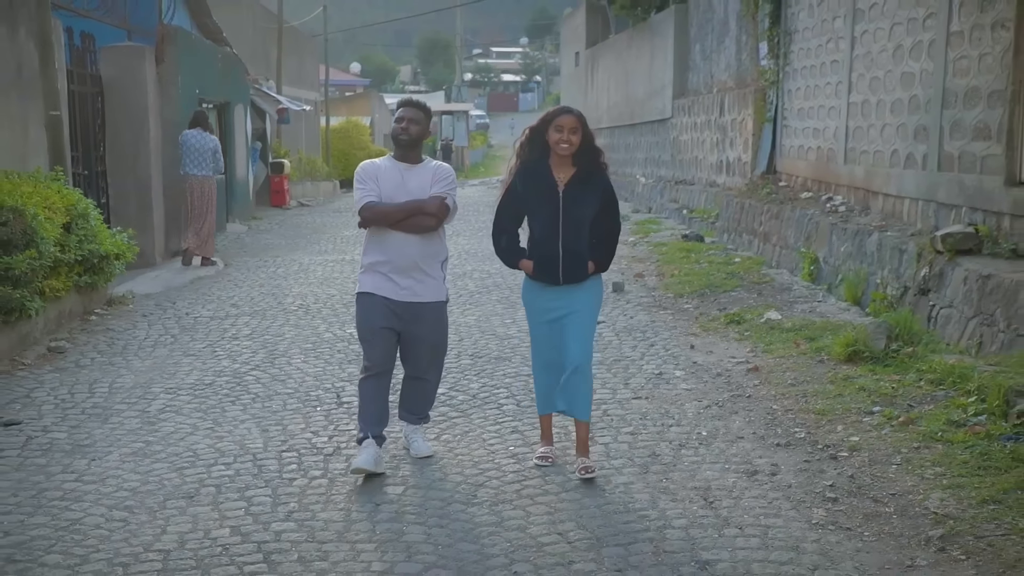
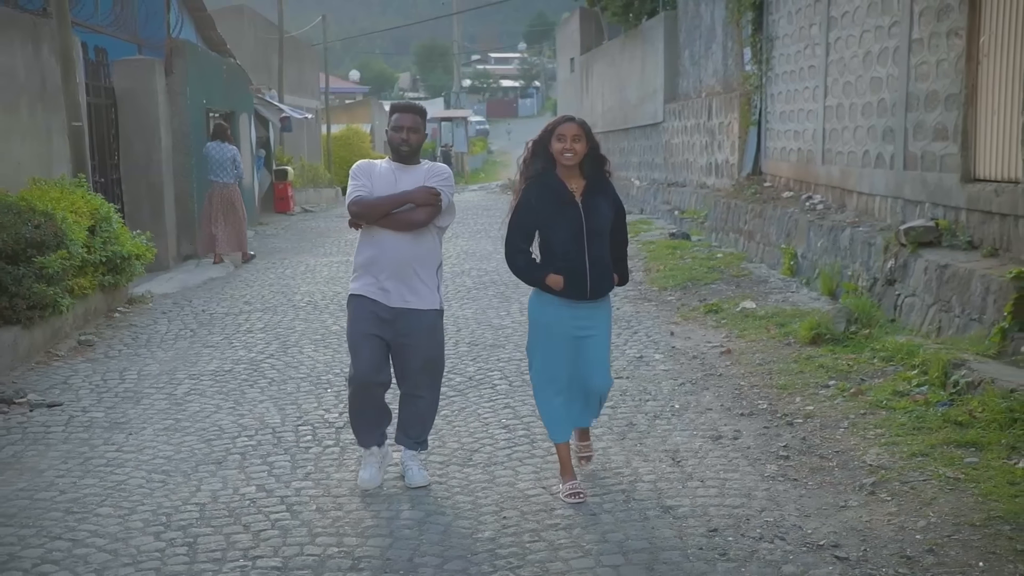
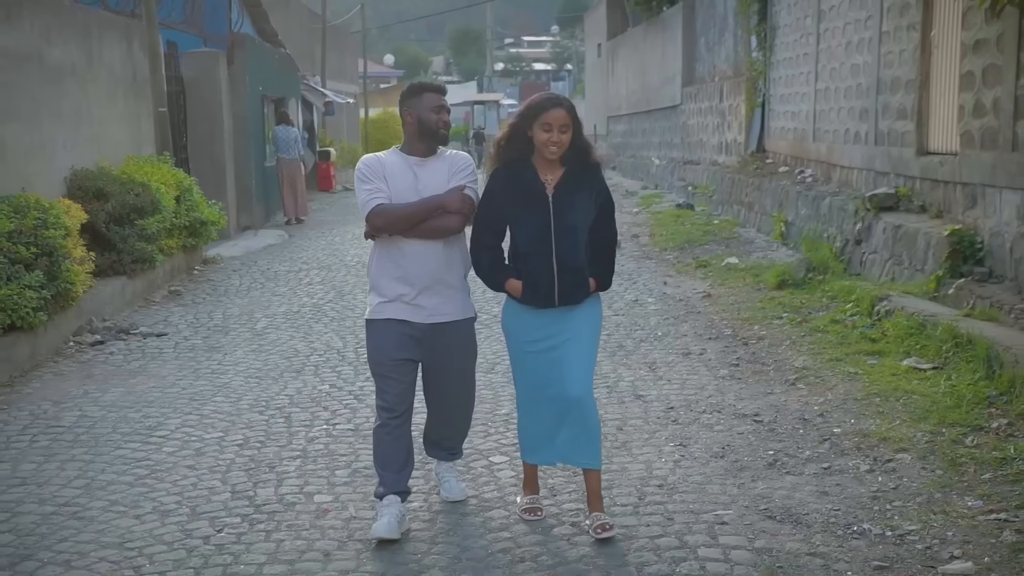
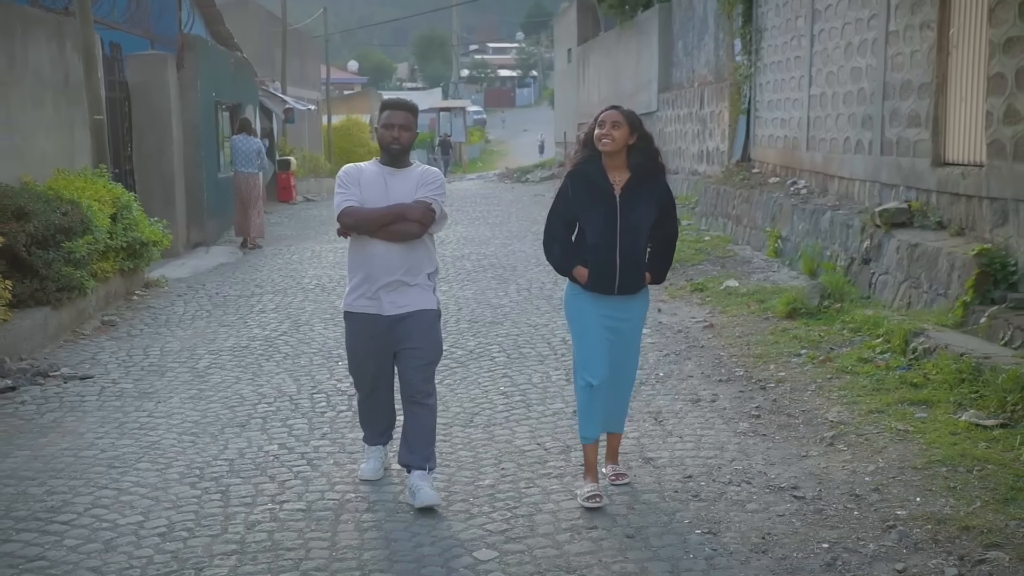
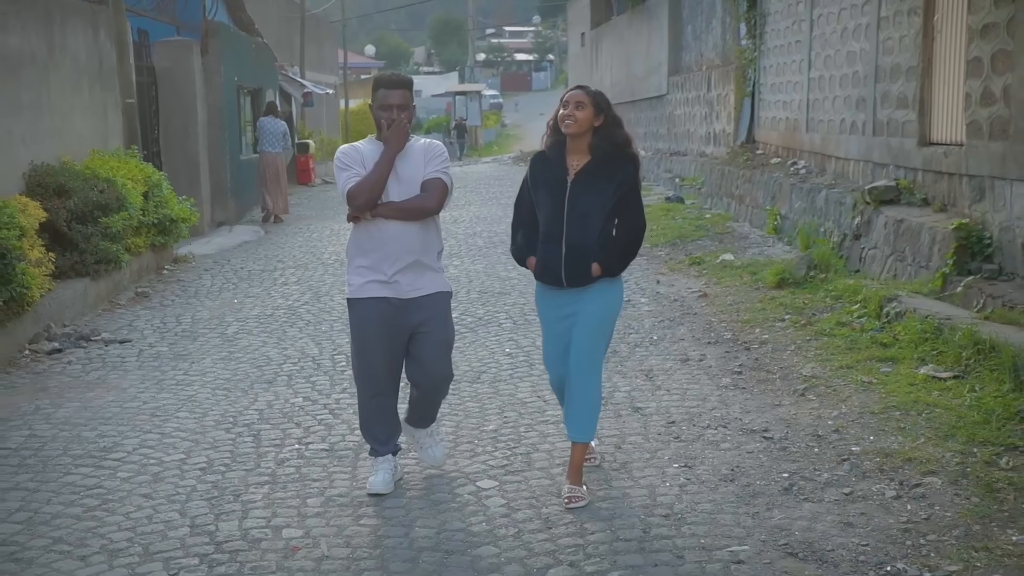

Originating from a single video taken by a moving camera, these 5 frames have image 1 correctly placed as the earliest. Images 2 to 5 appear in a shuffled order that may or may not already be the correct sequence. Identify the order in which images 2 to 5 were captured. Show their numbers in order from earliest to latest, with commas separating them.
2, 4, 5, 3
